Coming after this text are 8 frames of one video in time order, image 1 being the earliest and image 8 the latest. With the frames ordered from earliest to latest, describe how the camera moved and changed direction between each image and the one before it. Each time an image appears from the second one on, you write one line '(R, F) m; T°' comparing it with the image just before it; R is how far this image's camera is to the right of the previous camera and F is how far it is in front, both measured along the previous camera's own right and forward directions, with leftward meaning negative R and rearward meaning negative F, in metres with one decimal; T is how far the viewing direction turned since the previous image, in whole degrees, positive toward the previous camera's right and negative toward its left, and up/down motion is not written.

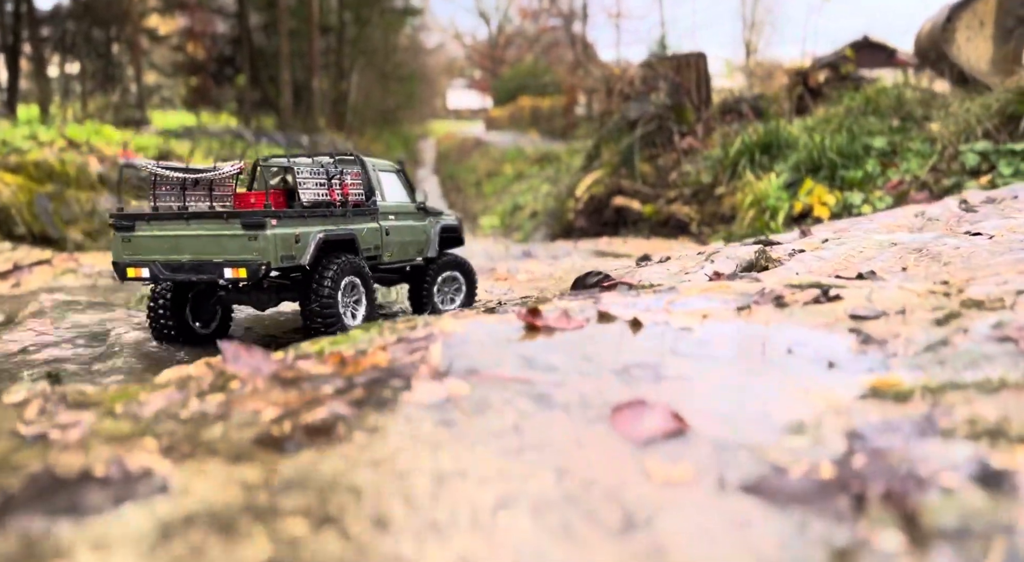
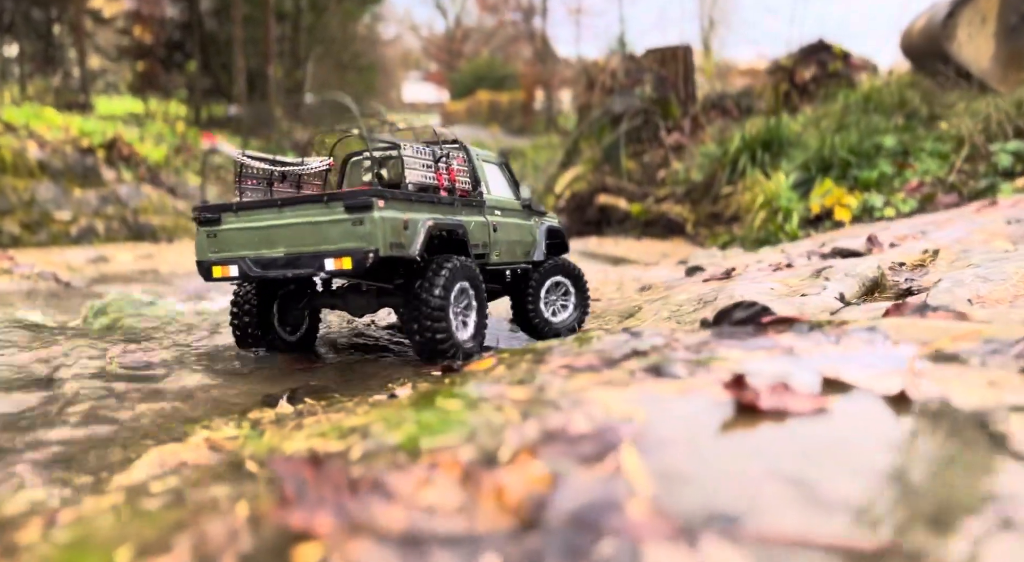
(-0.7, +1.4) m; +3°
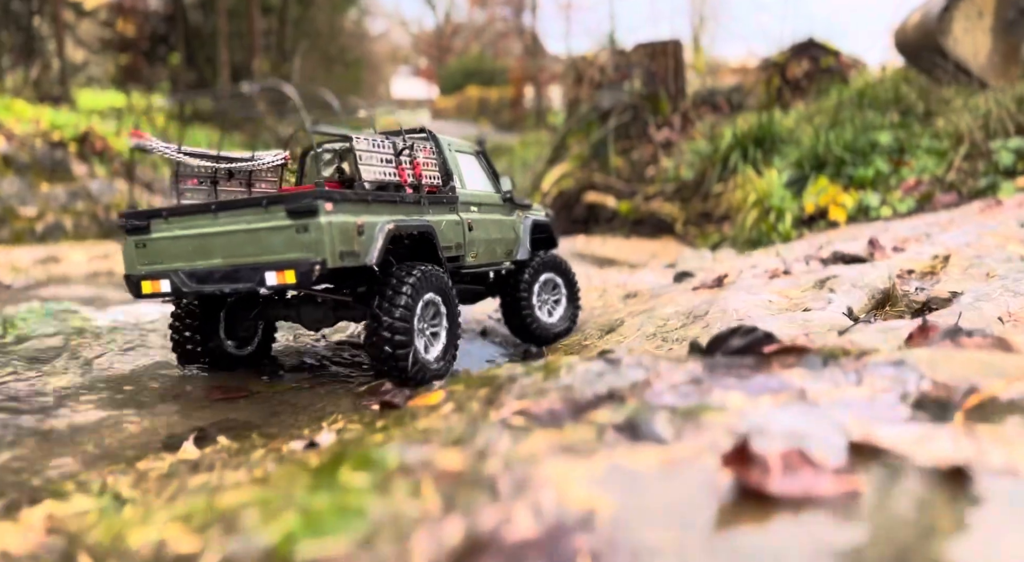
(+0.1, +0.6) m; +1°
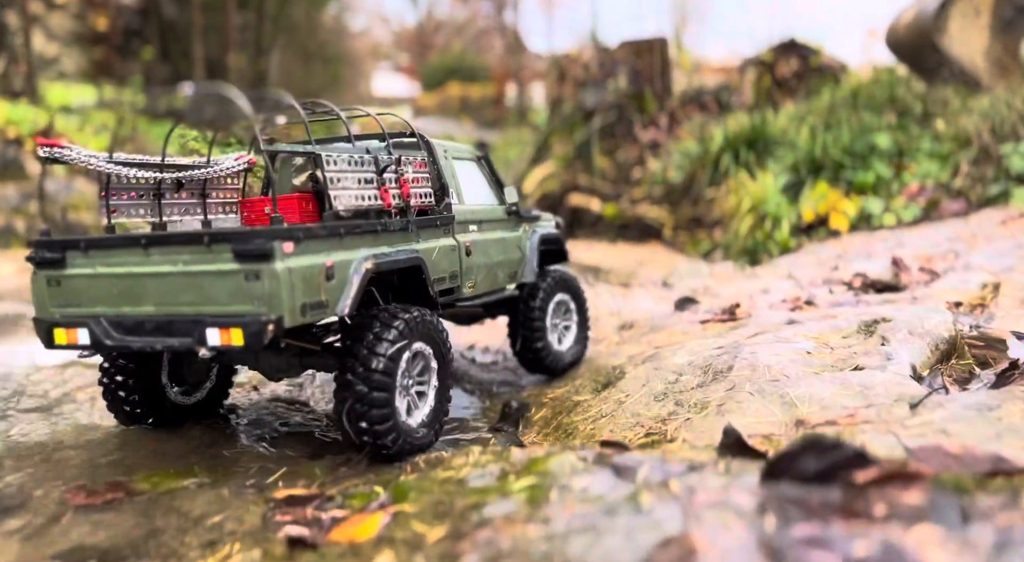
(0.0, +0.9) m; +1°
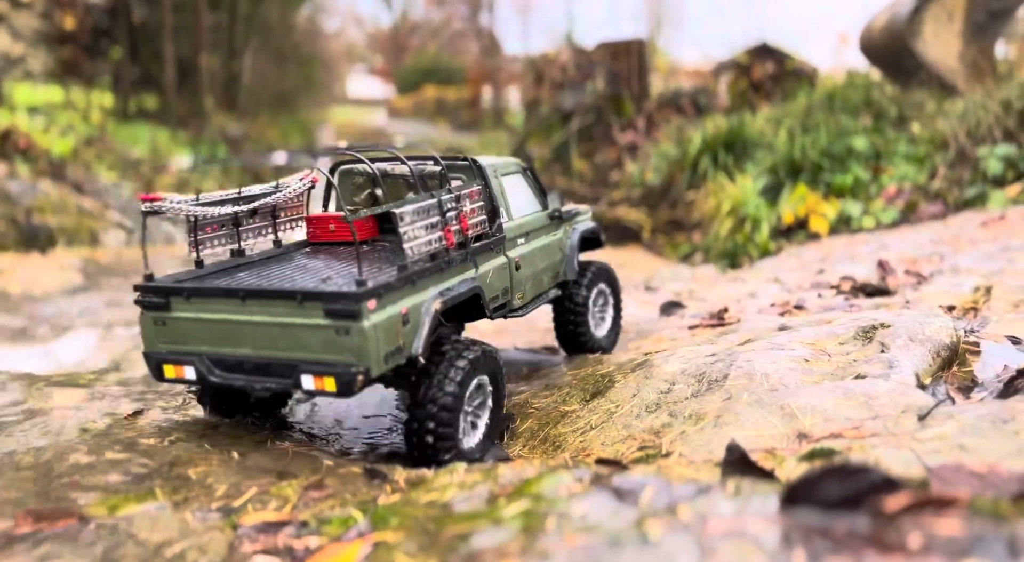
(0.0, +0.2) m; +2°
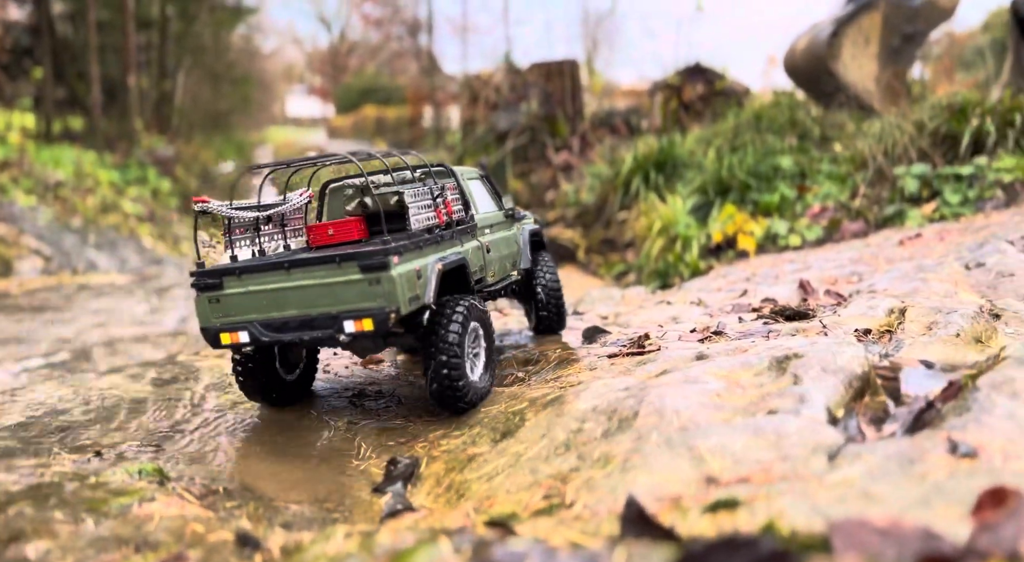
(+0.2, +0.2) m; +4°
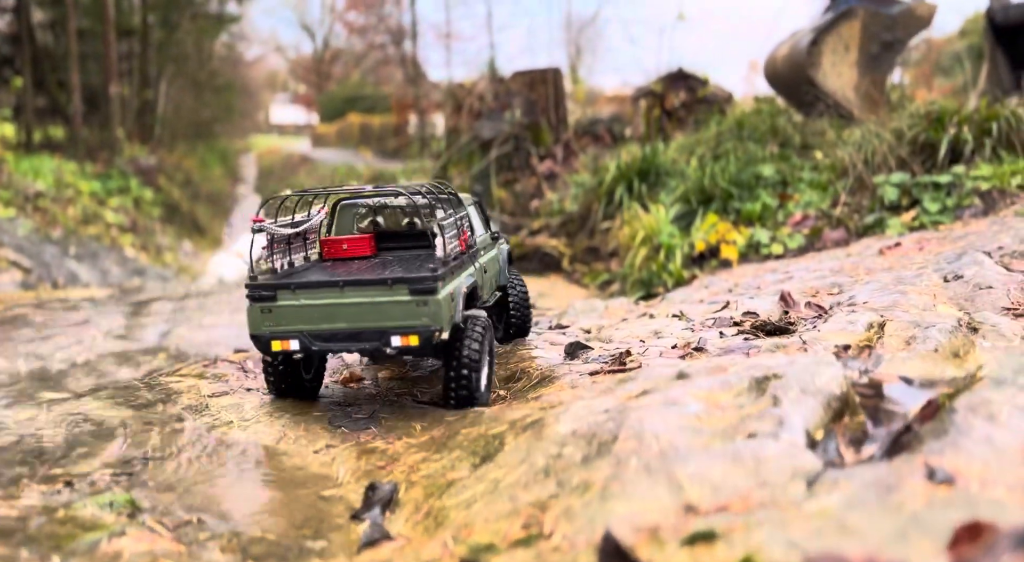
(0.0, 0.0) m; +1°
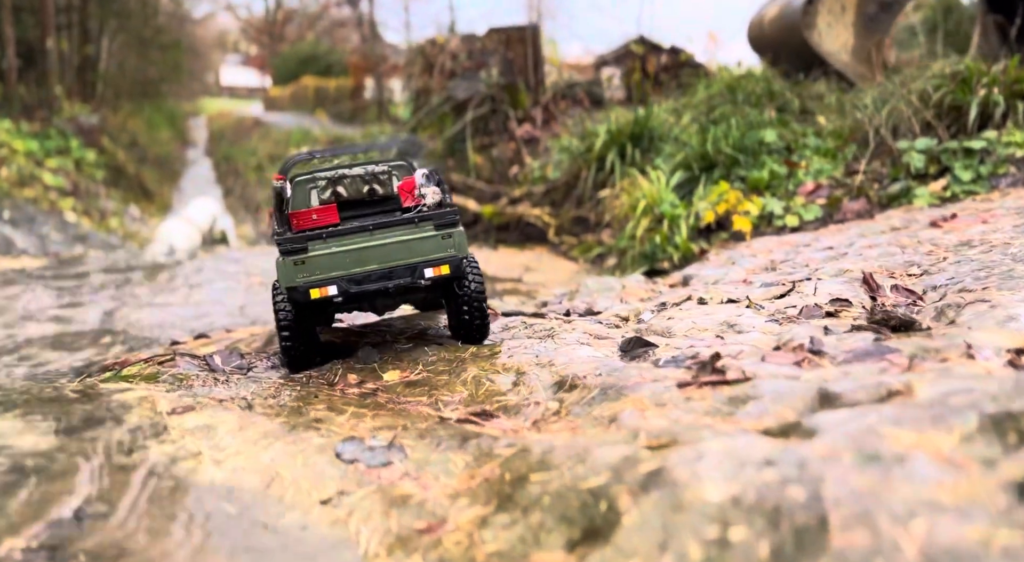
(-0.5, +1.2) m; +3°
